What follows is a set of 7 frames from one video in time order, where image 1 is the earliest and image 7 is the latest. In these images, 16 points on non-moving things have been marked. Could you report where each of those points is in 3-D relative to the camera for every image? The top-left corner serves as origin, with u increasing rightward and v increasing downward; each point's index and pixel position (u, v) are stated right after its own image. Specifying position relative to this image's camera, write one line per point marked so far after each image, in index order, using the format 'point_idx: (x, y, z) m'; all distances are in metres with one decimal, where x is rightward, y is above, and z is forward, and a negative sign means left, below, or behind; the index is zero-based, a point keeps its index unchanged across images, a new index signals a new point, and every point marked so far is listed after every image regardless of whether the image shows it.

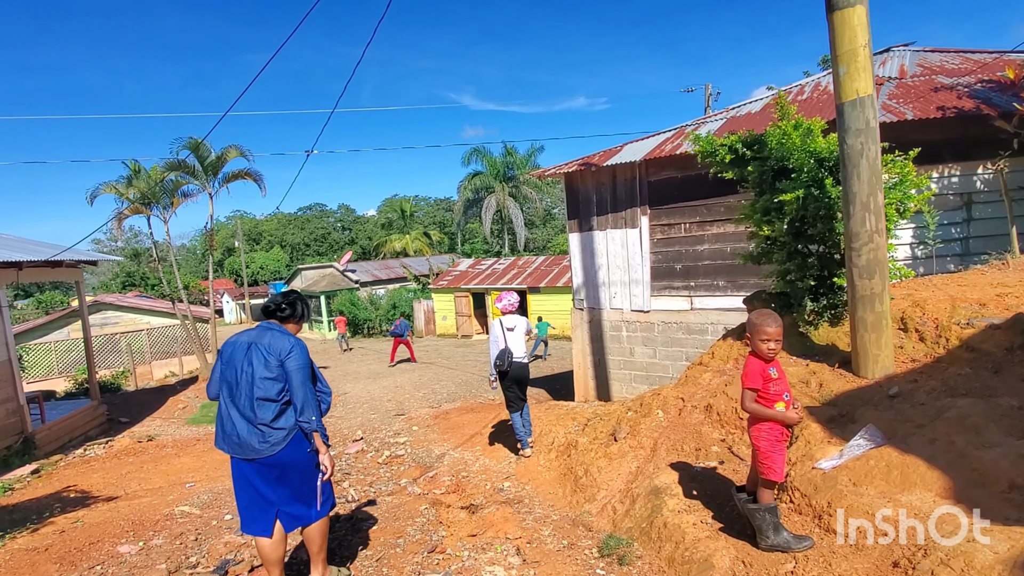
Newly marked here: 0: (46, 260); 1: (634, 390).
0: (-6.5, +0.4, +8.2) m
1: (+1.8, -1.5, +8.6) m
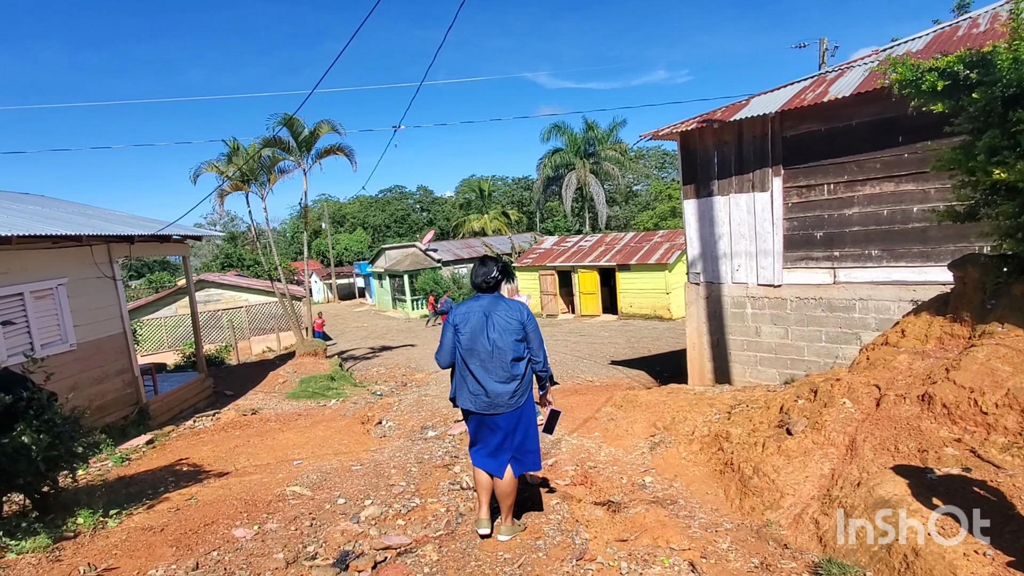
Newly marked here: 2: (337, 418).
0: (-5.1, +0.8, +8.3) m
1: (+3.3, -1.1, +7.7) m
2: (-2.5, -1.9, +8.4) m
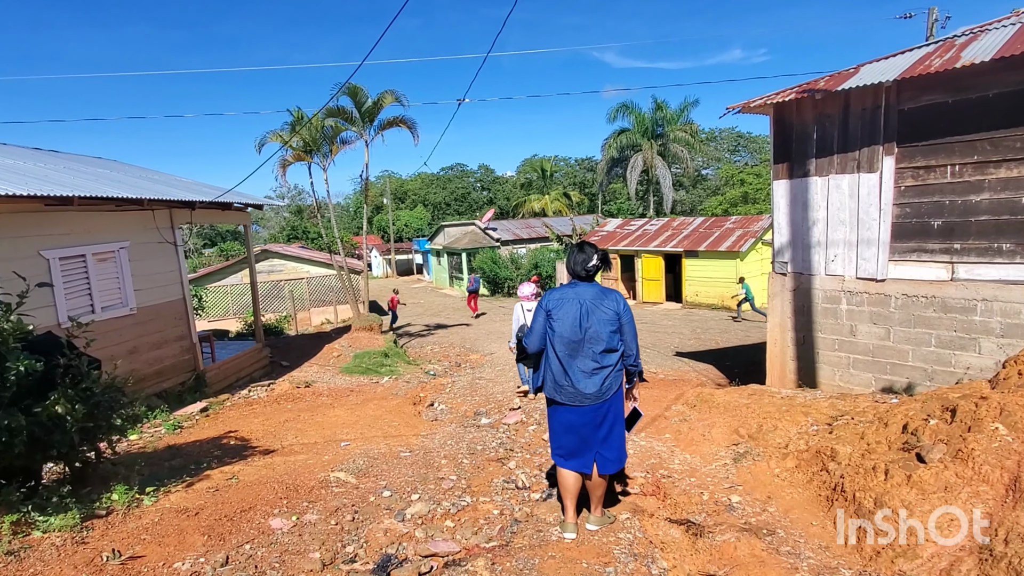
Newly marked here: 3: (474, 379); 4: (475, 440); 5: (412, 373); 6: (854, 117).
0: (-4.1, +1.2, +8.2) m
1: (+4.0, -1.1, +6.9) m
2: (-1.7, -1.5, +8.2) m
3: (-0.6, -1.4, +9.1) m
4: (-0.4, -1.5, +5.6) m
5: (-1.7, -1.4, +10.0) m
6: (+3.8, +1.9, +6.6) m
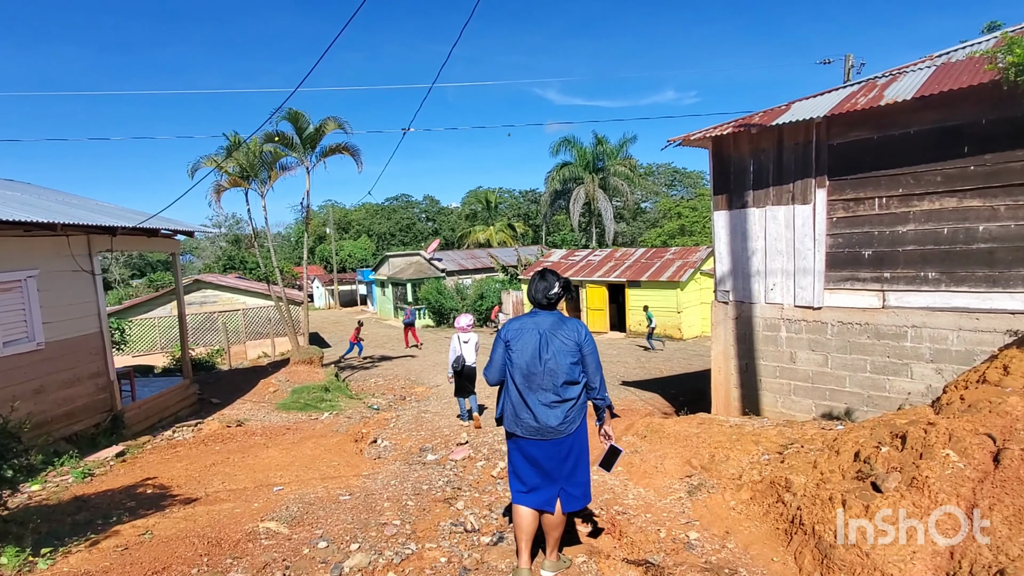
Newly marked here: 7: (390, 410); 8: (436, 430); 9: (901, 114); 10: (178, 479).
0: (-4.9, +0.8, +7.6) m
1: (+3.4, -1.4, +7.0) m
2: (-2.4, -1.9, +7.7) m
3: (-1.4, -1.9, +8.8) m
4: (-0.8, -1.7, +5.3) m
5: (-2.6, -2.0, +9.5) m
6: (+3.2, +1.6, +6.8) m
7: (-2.0, -2.0, +9.4) m
8: (-1.0, -1.8, +7.5) m
9: (+4.0, +1.8, +6.0) m
10: (-3.1, -1.8, +5.4) m
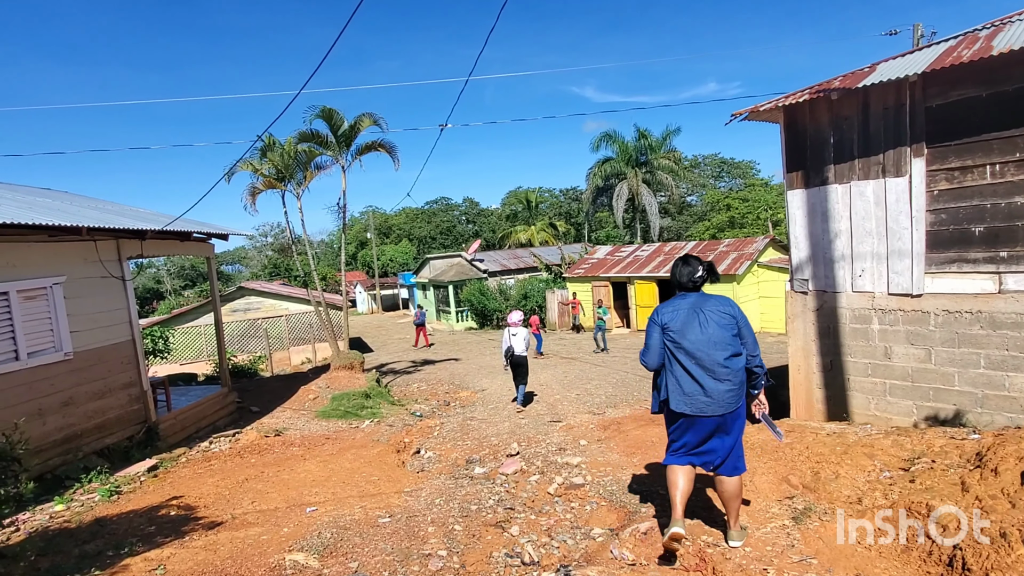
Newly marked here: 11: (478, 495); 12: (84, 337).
0: (-4.3, +0.7, +7.3) m
1: (+3.9, -1.2, +6.1) m
2: (-1.8, -1.9, +7.3) m
3: (-0.7, -1.8, +8.2) m
4: (-0.4, -1.7, +4.8) m
5: (-1.8, -2.0, +9.1) m
6: (+3.7, +1.7, +6.0) m
7: (-1.2, -2.0, +8.9) m
8: (-0.3, -1.8, +6.9) m
9: (+4.4, +2.0, +5.1) m
10: (-2.6, -1.8, +5.0) m
11: (-0.3, -1.7, +4.8) m
12: (-4.7, -0.5, +6.4) m
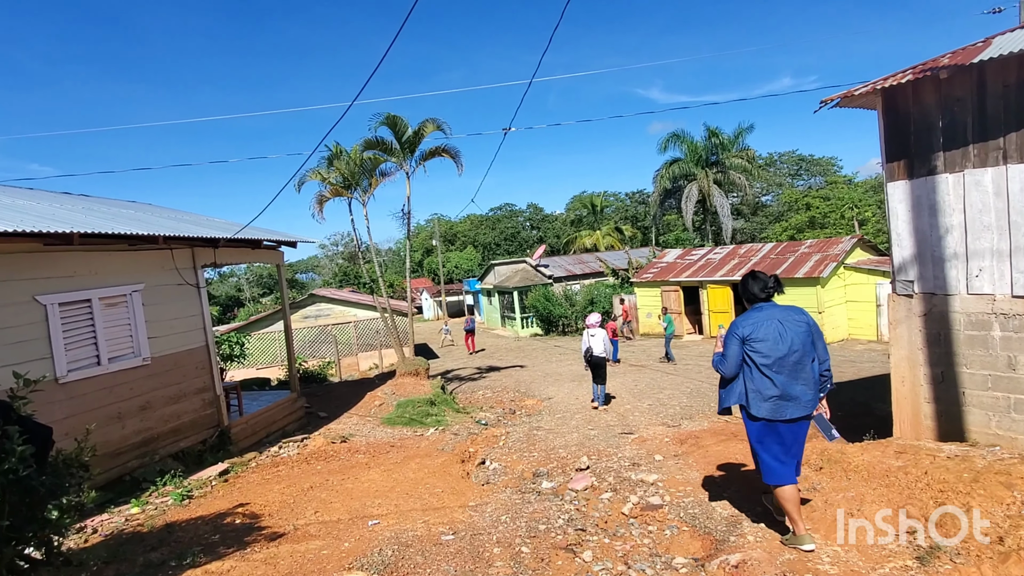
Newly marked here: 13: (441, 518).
0: (-3.5, +0.7, +7.5) m
1: (+4.6, -1.3, +5.4) m
2: (-1.0, -2.0, +7.1) m
3: (+0.3, -1.9, +7.9) m
4: (+0.2, -1.7, +4.5) m
5: (-0.8, -2.0, +8.9) m
6: (+4.3, +1.7, +5.3) m
7: (-0.2, -2.0, +8.7) m
8: (+0.4, -1.8, +6.6) m
9: (+4.9, +2.0, +4.3) m
10: (-2.0, -1.8, +4.9) m
11: (+0.3, -1.7, +4.5) m
12: (-3.9, -0.6, +6.6) m
13: (-0.5, -1.8, +4.5) m
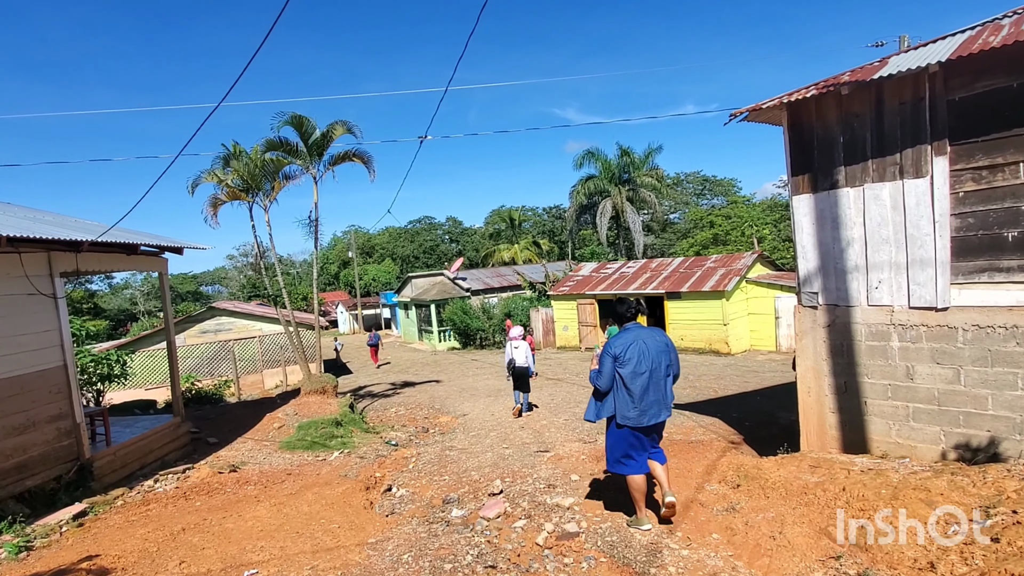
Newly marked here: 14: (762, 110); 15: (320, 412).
0: (-4.5, +0.5, +6.6) m
1: (+3.8, -1.4, +5.5) m
2: (-2.0, -2.1, +6.5) m
3: (-0.9, -2.1, +7.4) m
4: (-0.5, -1.8, +4.0) m
5: (-2.0, -2.2, +8.3) m
6: (+3.5, +1.6, +5.4) m
7: (-1.4, -2.2, +8.1) m
8: (-0.5, -2.0, +6.2) m
9: (+4.3, +1.9, +4.6) m
10: (-2.7, -1.9, +4.2) m
11: (-0.4, -1.8, +4.1) m
12: (-4.8, -0.7, +5.6) m
13: (-1.2, -1.8, +4.0) m
14: (+2.6, +1.9, +6.1) m
15: (-3.4, -2.2, +10.2) m
